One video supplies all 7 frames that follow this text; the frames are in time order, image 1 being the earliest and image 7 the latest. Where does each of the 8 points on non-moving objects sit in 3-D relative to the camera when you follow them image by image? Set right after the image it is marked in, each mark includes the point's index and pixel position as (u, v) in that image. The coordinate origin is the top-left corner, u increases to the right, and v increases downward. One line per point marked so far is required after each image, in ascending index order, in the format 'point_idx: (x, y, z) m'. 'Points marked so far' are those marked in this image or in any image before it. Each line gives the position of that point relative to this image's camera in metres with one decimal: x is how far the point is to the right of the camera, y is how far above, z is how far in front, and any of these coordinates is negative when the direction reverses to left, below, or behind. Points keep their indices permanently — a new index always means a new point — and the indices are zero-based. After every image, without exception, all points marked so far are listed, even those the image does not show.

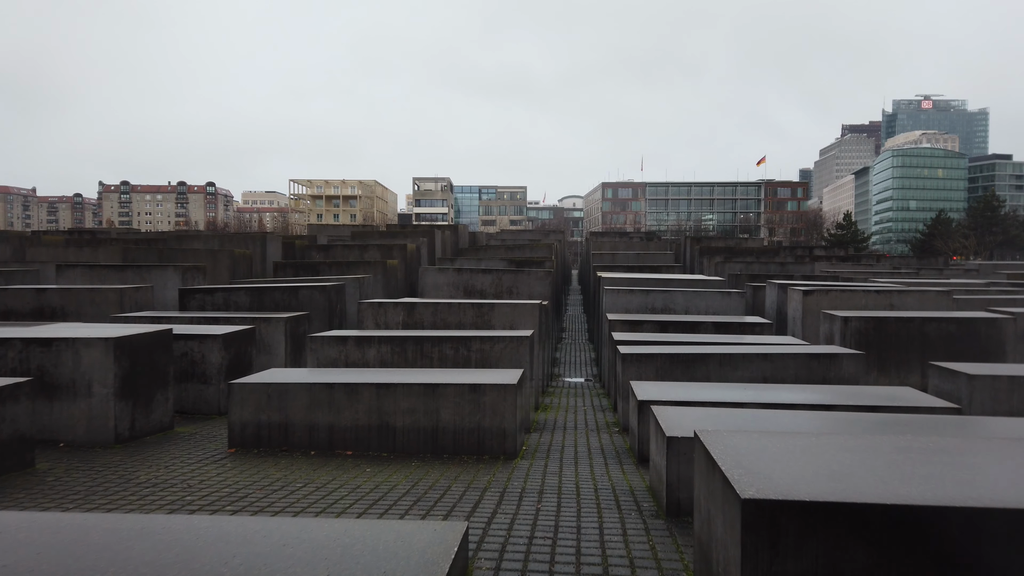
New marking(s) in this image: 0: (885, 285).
0: (+7.4, +0.1, +14.7) m
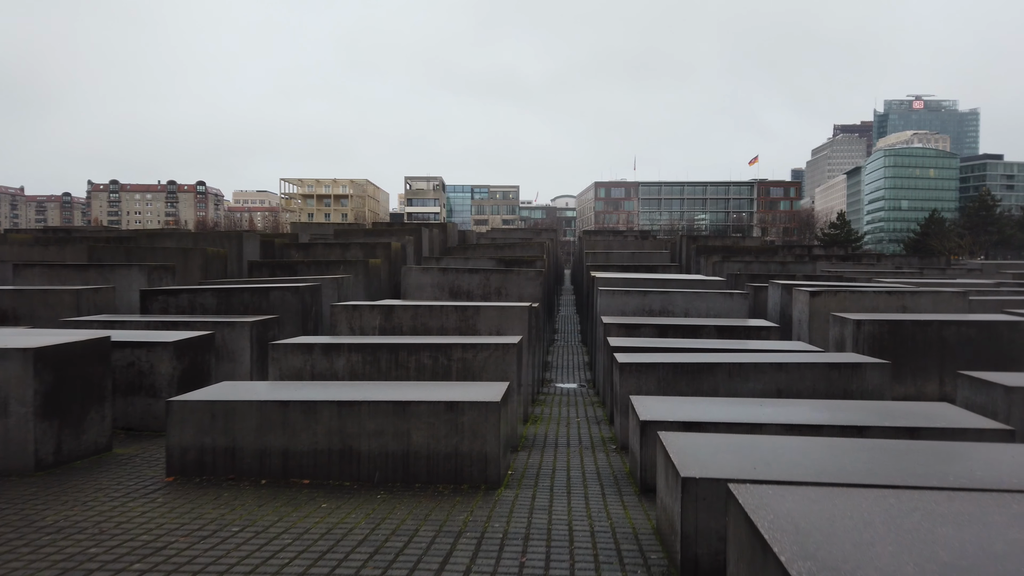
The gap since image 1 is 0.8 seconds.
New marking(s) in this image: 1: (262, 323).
0: (+7.2, 0.0, +13.9) m
1: (-3.3, -0.5, +9.8) m
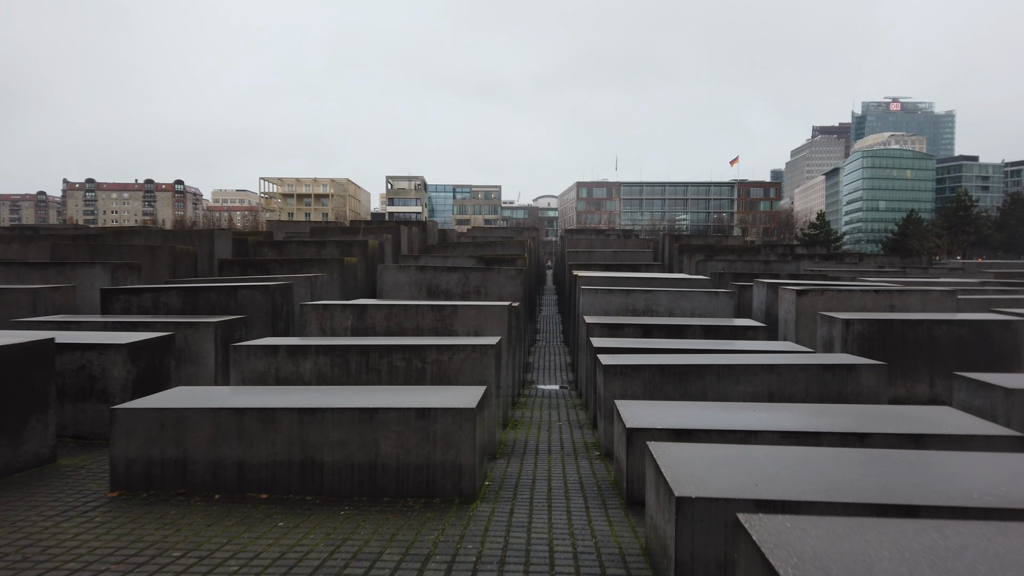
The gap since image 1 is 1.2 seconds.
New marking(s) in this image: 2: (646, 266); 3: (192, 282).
0: (+6.8, +0.1, +13.7) m
1: (-3.6, -0.5, +9.3) m
2: (+3.6, +0.6, +20.0) m
3: (-5.5, +0.1, +12.7) m
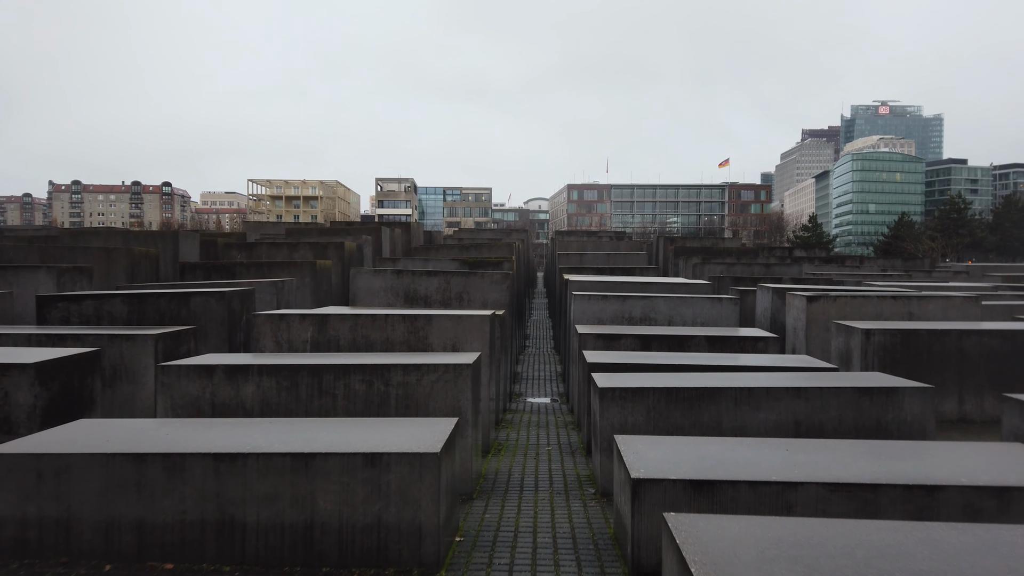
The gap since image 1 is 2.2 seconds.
0: (+6.6, 0.0, +12.7) m
1: (-3.8, -0.5, +8.2) m
2: (+3.3, +0.5, +18.9) m
3: (-5.7, 0.0, +11.5) m
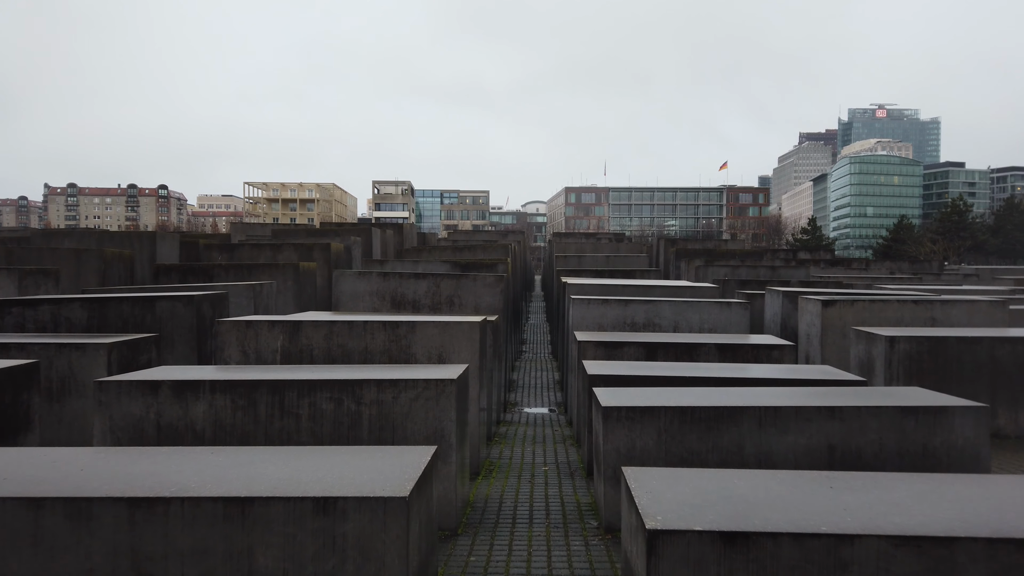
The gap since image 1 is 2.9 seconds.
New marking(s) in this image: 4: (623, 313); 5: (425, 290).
0: (+6.5, -0.1, +12.0) m
1: (-3.8, -0.6, +7.4) m
2: (+3.2, +0.4, +18.2) m
3: (-5.8, 0.0, +10.7) m
4: (+1.6, -0.4, +10.8) m
5: (-1.3, 0.0, +11.1) m
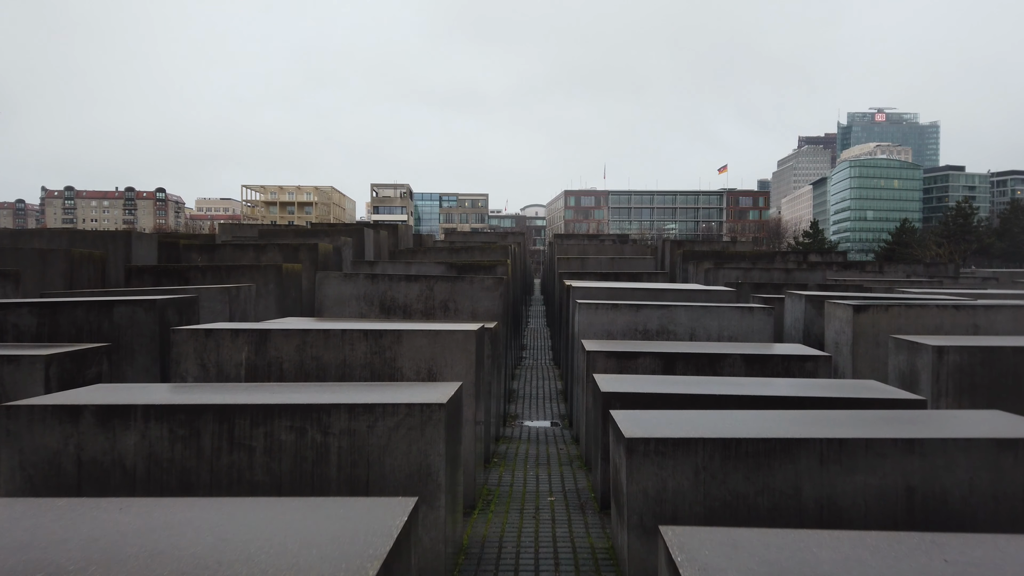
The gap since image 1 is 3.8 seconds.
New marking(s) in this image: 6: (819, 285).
0: (+6.5, -0.1, +11.0) m
1: (-3.8, -0.6, +6.5) m
2: (+3.2, +0.3, +17.2) m
3: (-5.8, -0.1, +9.8) m
4: (+1.6, -0.4, +9.9) m
5: (-1.3, -0.1, +10.2) m
6: (+6.5, +0.1, +15.6) m
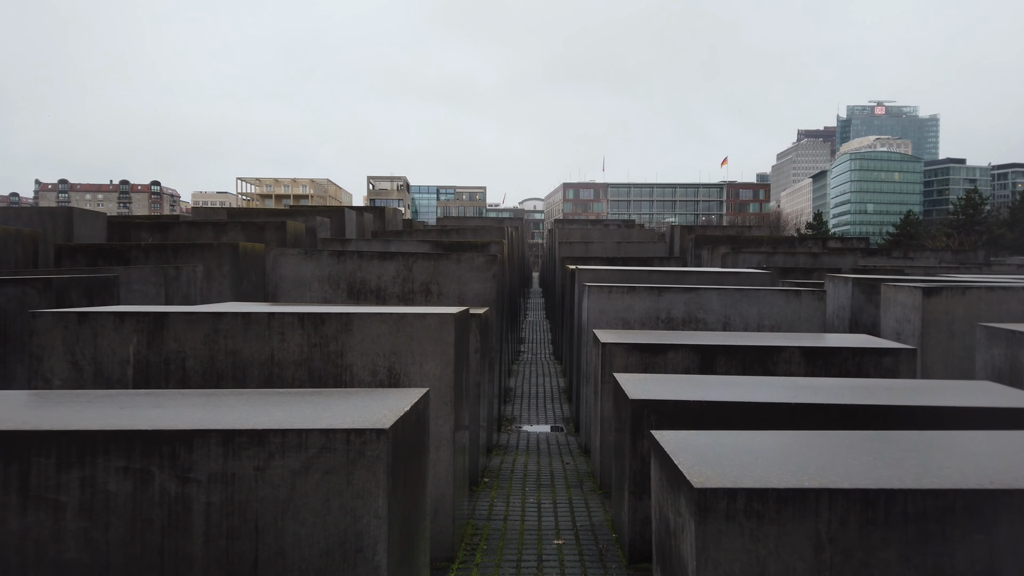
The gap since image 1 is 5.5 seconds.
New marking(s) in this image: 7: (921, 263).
0: (+6.4, +0.1, +9.3) m
1: (-3.9, -0.4, +4.8) m
2: (+3.1, +0.6, +15.5) m
3: (-5.8, +0.1, +8.0) m
4: (+1.6, -0.2, +8.1) m
5: (-1.3, +0.2, +8.4) m
6: (+6.4, +0.4, +13.9) m
7: (+10.7, +0.6, +19.2) m
